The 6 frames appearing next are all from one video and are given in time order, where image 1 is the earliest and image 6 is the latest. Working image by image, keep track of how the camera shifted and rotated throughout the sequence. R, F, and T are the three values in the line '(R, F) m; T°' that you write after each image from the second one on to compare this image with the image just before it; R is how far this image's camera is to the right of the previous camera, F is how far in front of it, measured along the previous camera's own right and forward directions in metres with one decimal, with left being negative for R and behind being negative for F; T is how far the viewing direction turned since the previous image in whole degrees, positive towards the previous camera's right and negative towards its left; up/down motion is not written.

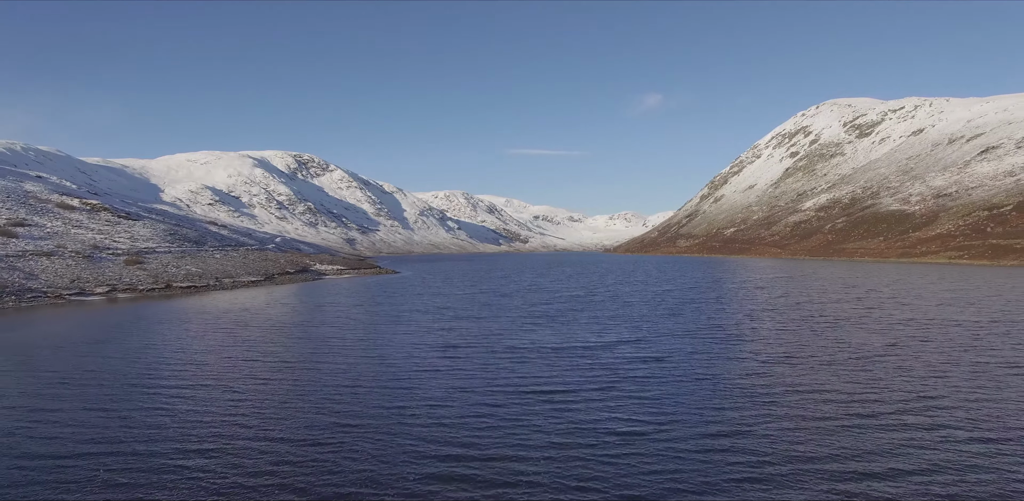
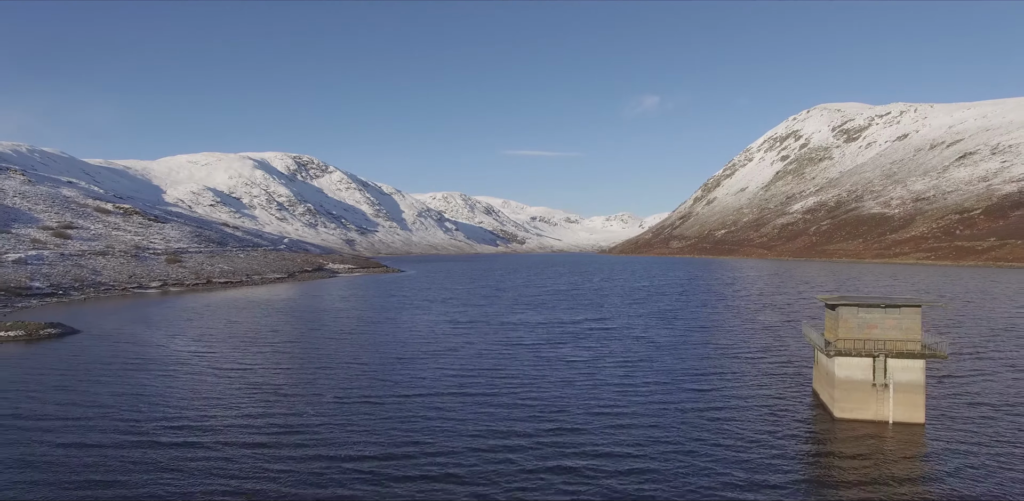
(+0.4, -12.0) m; 0°
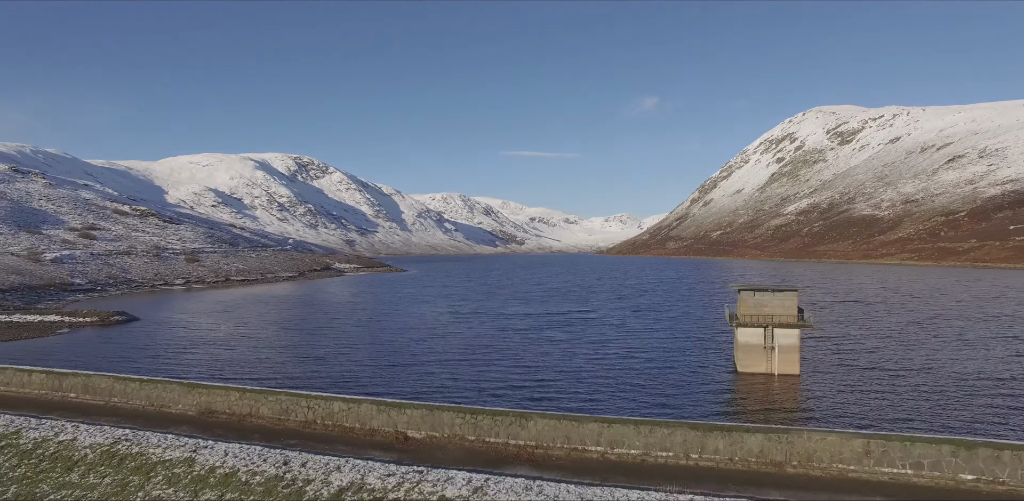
(+0.3, -6.7) m; 0°
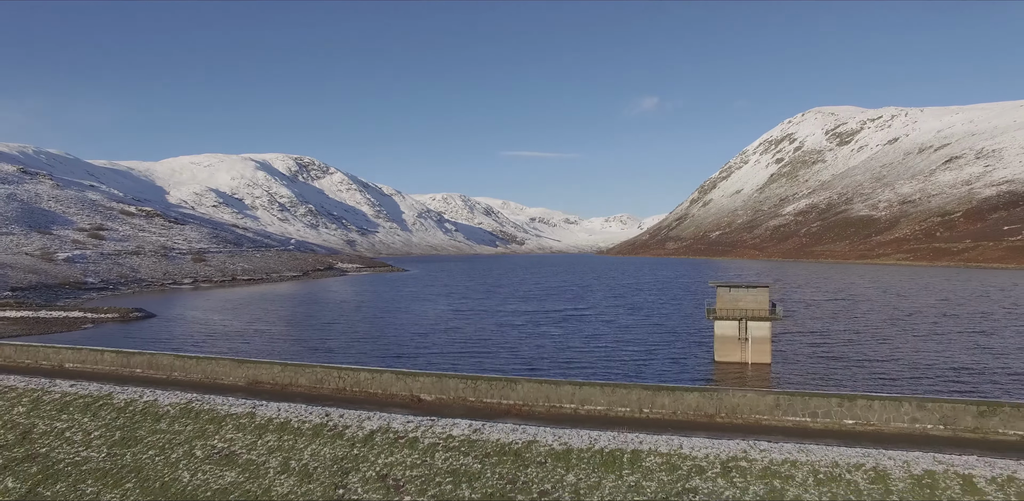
(+0.2, -2.4) m; 0°
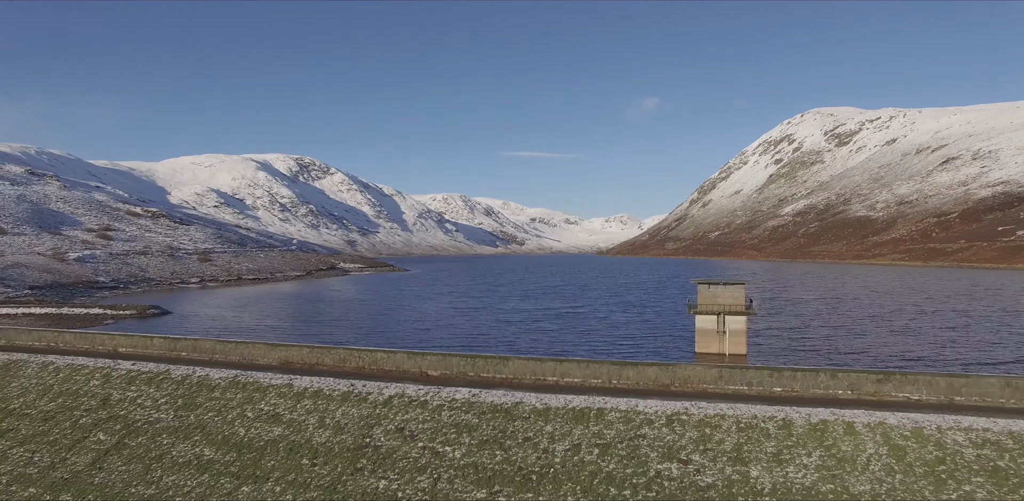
(+0.2, -2.3) m; 0°
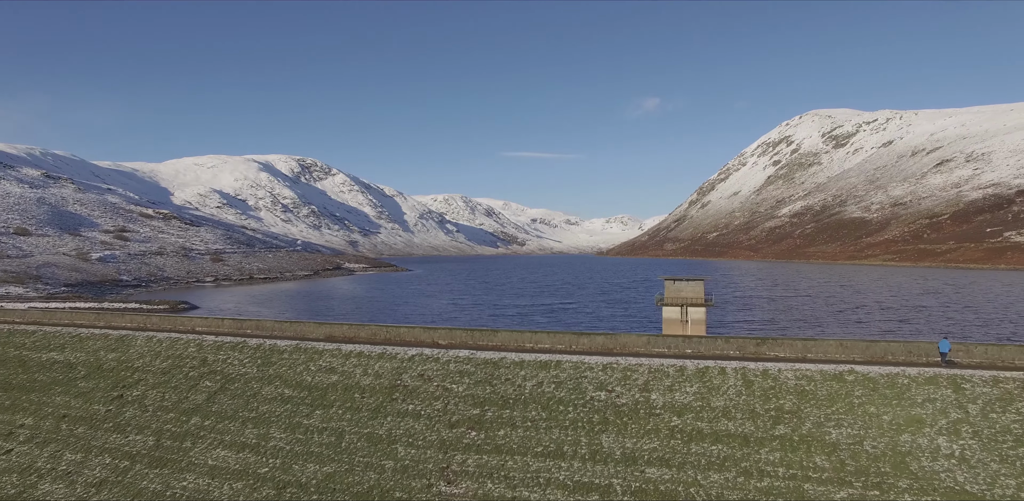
(+0.4, -4.9) m; 0°
